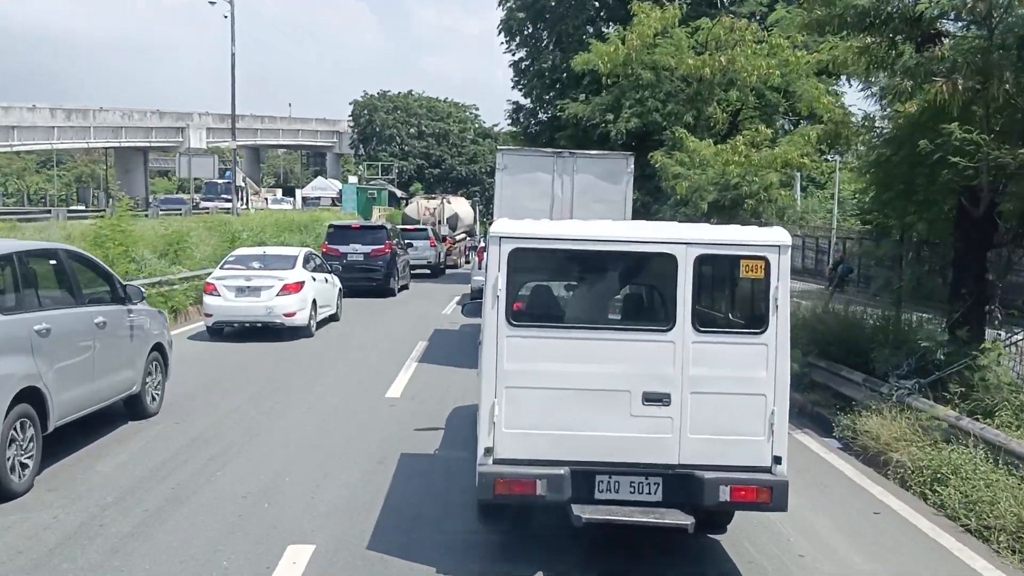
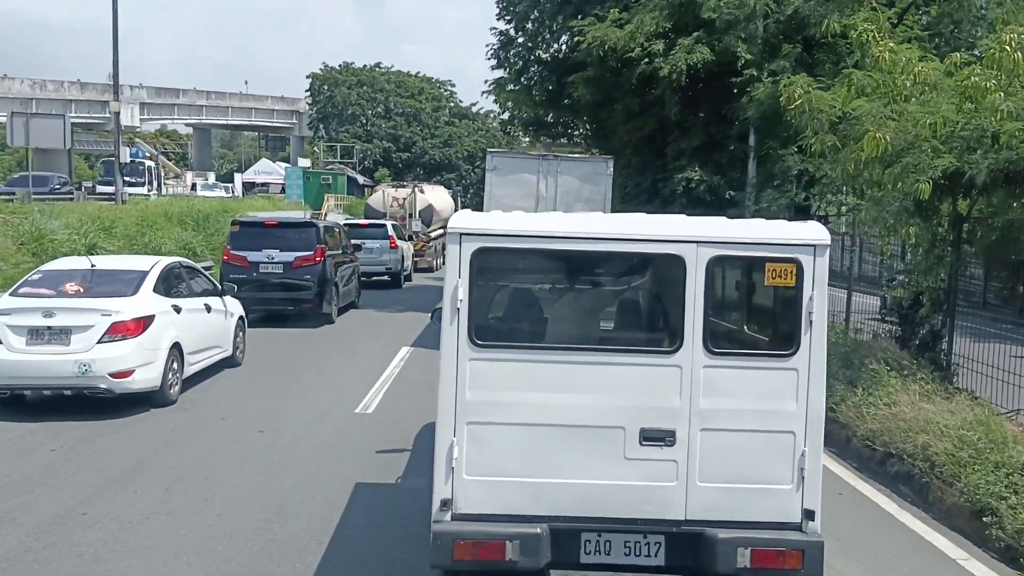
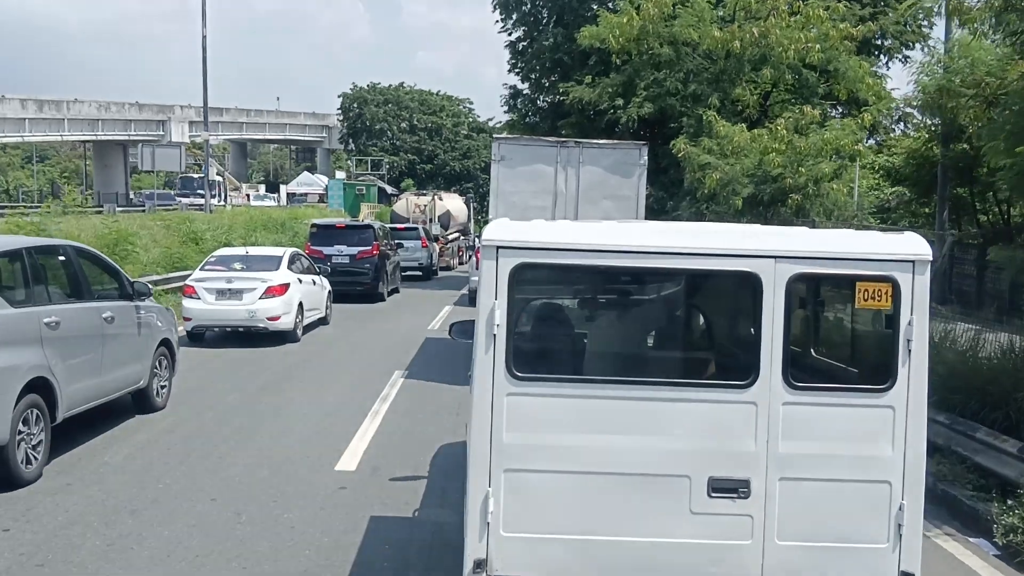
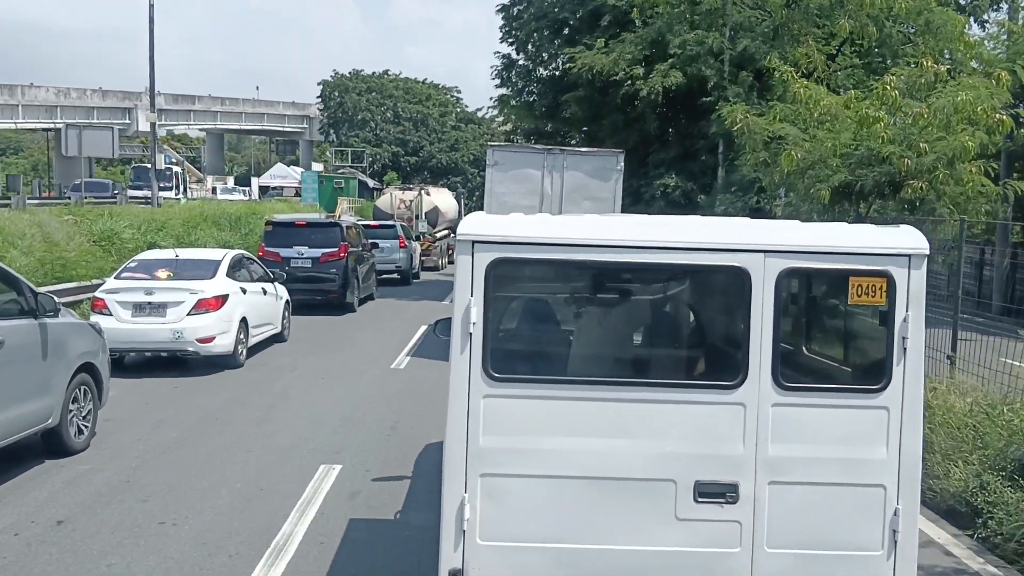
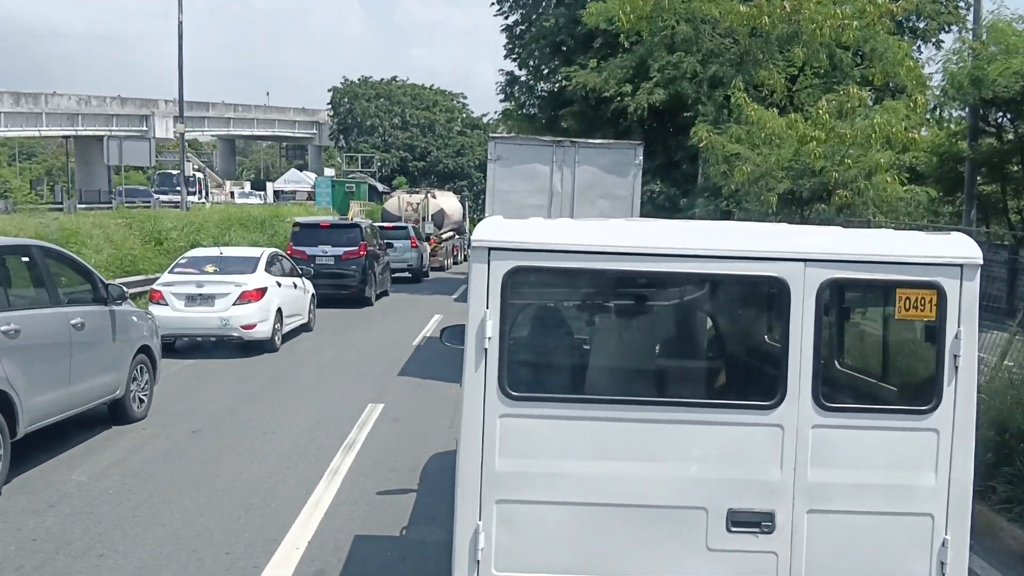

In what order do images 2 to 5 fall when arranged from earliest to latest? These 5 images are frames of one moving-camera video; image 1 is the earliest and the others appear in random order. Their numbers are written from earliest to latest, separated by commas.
3, 5, 4, 2
